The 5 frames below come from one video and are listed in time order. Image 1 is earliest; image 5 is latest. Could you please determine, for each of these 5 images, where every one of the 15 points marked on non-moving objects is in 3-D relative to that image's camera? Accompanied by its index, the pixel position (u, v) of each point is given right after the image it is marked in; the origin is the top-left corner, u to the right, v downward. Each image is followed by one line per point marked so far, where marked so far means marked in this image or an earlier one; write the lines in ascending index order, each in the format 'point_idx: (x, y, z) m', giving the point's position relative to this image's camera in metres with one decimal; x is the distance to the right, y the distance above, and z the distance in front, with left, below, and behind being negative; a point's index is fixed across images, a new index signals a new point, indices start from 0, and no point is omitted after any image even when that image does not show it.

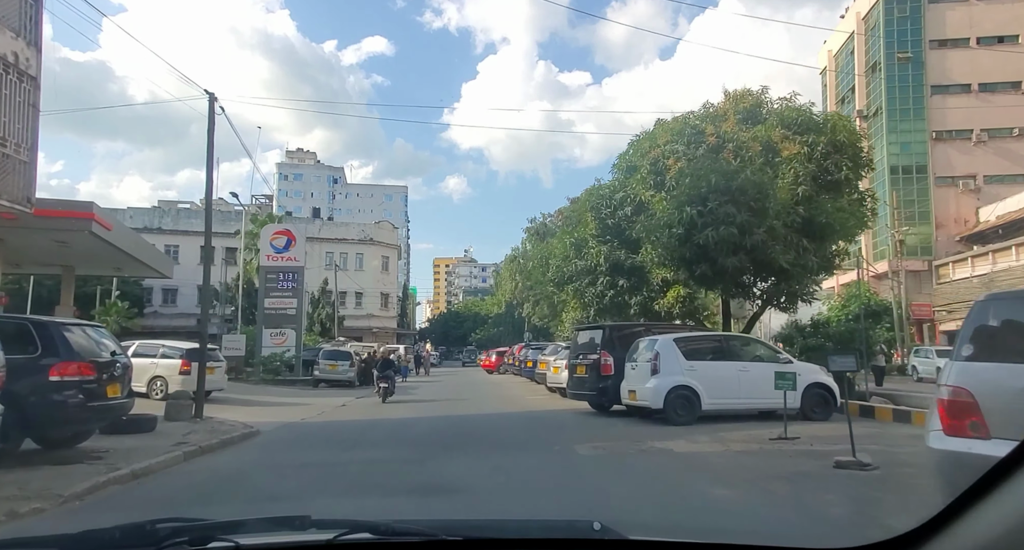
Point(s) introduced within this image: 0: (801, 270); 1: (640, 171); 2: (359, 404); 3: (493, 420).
0: (+5.8, +0.1, +12.4) m
1: (+3.0, +2.5, +14.7) m
2: (-4.4, -3.8, +18.2) m
3: (-0.4, -2.9, +12.4) m
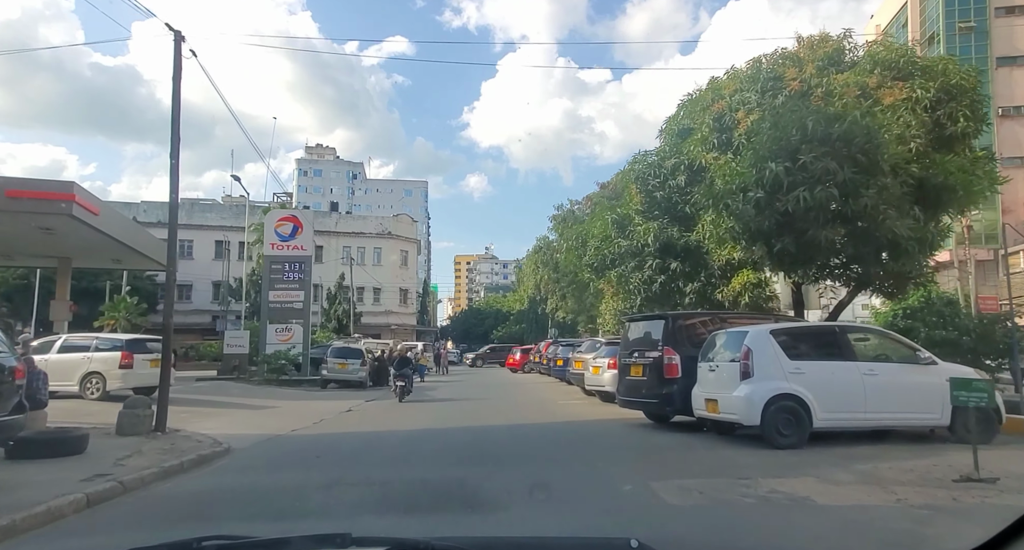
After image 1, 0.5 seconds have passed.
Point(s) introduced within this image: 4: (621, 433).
0: (+6.3, +0.5, +9.8) m
1: (+3.7, +2.8, +12.2) m
2: (-3.7, -3.4, +16.0) m
3: (+0.2, -2.5, +10.0) m
4: (+1.6, -2.3, +9.2) m
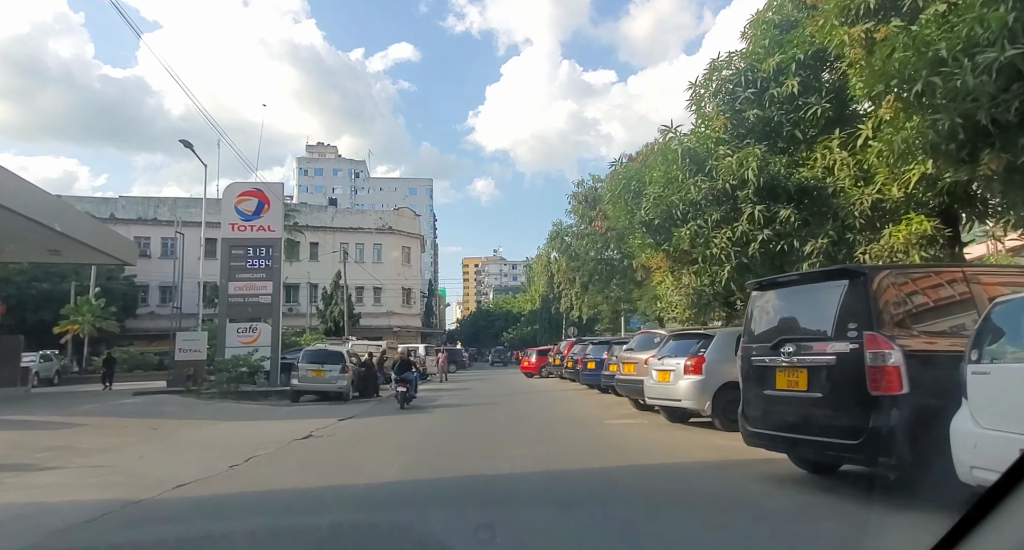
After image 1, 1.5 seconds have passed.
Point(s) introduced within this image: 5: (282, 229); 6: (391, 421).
0: (+6.6, +1.2, +5.3) m
1: (+3.9, +3.5, +7.7) m
2: (-3.2, -2.9, +11.5) m
3: (+0.5, -1.9, +5.6) m
4: (+1.9, -1.7, +4.7) m
5: (-7.1, +1.4, +19.2) m
6: (-2.8, -3.3, +14.2) m
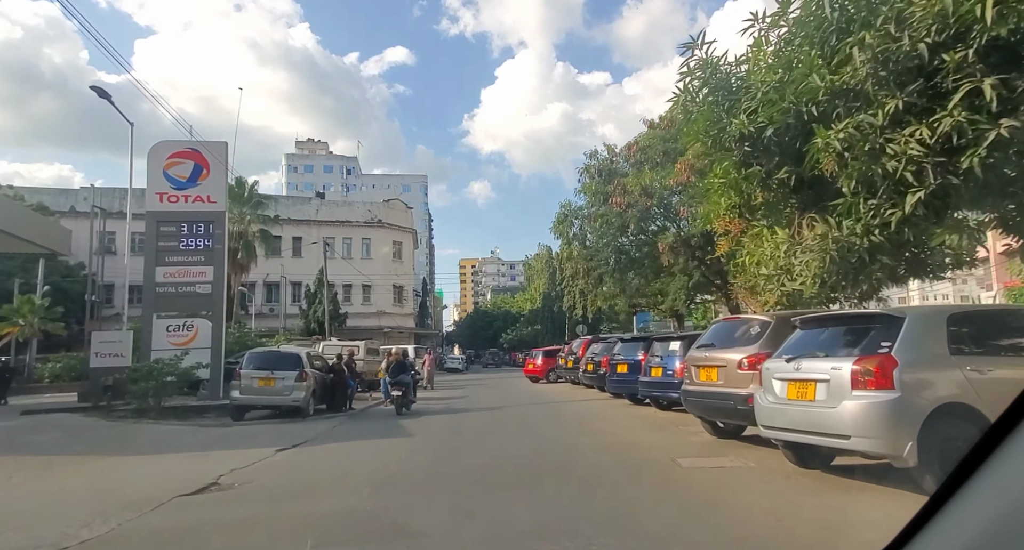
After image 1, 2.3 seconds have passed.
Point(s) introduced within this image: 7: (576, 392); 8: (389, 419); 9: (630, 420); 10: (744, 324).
0: (+6.8, +1.7, +1.3) m
1: (+4.1, +4.0, +3.8) m
2: (-3.1, -2.5, +7.5) m
3: (+0.7, -1.4, +1.6) m
4: (+2.1, -1.2, +0.8) m
5: (-7.0, +1.8, +15.2) m
6: (-2.6, -2.9, +10.2) m
7: (+2.0, -3.7, +19.7) m
8: (-3.0, -3.4, +14.7) m
9: (+2.2, -2.6, +11.5) m
10: (+2.7, -0.6, +7.6) m
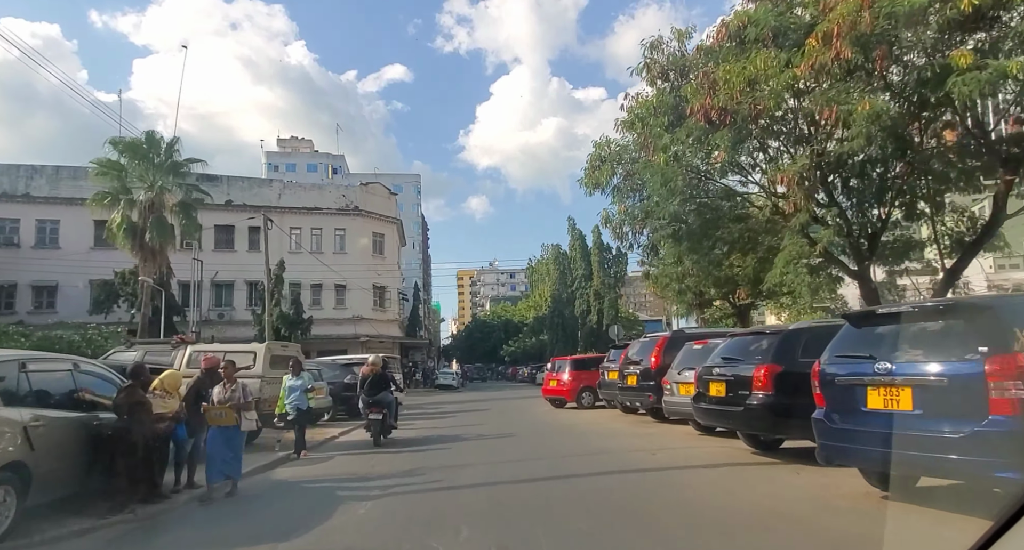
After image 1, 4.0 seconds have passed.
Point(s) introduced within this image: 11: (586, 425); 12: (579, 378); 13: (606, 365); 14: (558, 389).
0: (+7.2, +3.2, -7.6) m
1: (+4.5, +5.4, -5.1) m
2: (-2.6, -1.3, -1.5) m
3: (+1.2, -0.1, -7.4) m
4: (+2.6, +0.2, -8.2) m
5: (-6.6, +2.8, +6.2) m
6: (-2.2, -1.7, +1.1) m
7: (+2.5, -2.7, +10.7) m
8: (-2.5, -2.3, +5.7) m
9: (+2.6, -1.4, +2.5) m
10: (+3.1, +0.7, -1.3) m
11: (+2.0, -3.4, +14.2) m
12: (+2.1, -3.0, +18.7) m
13: (+2.3, -2.1, +14.6) m
14: (+1.4, -3.4, +18.8) m
